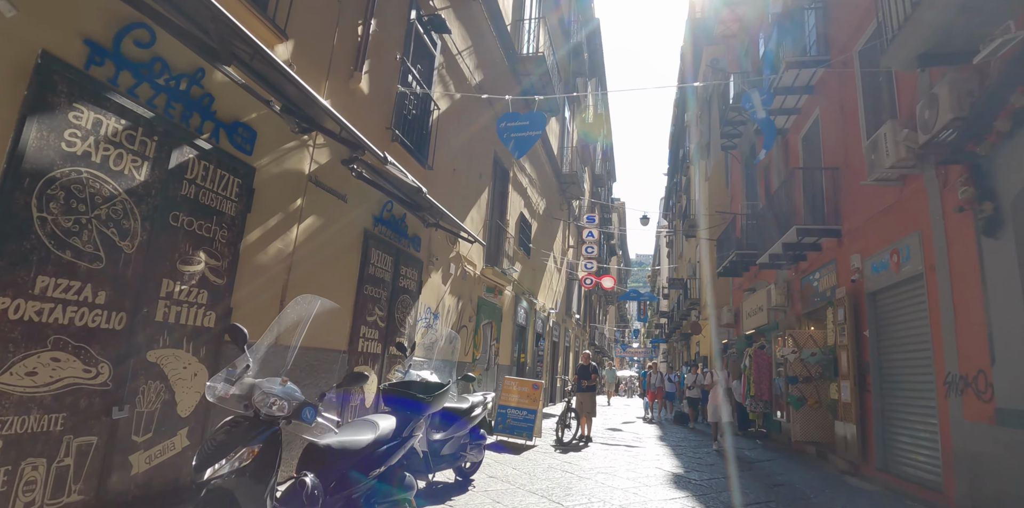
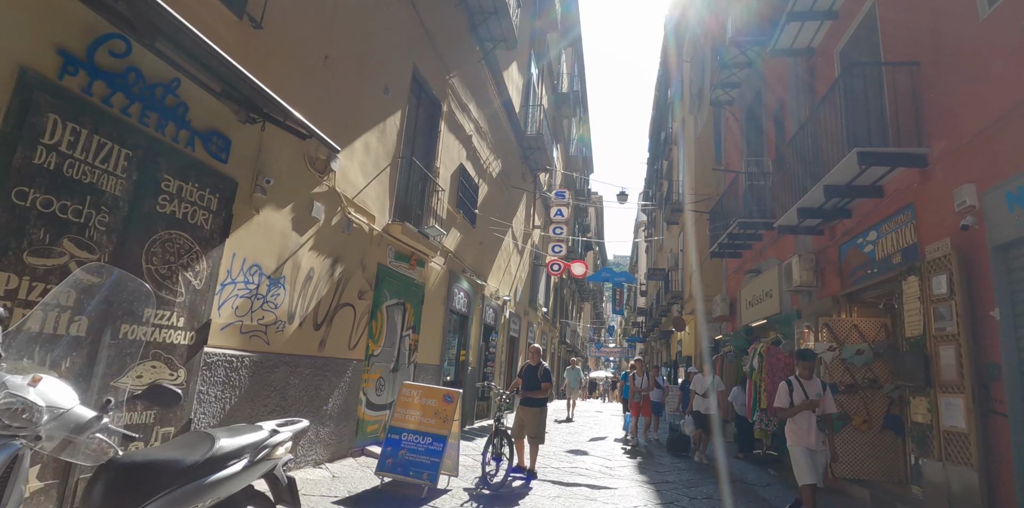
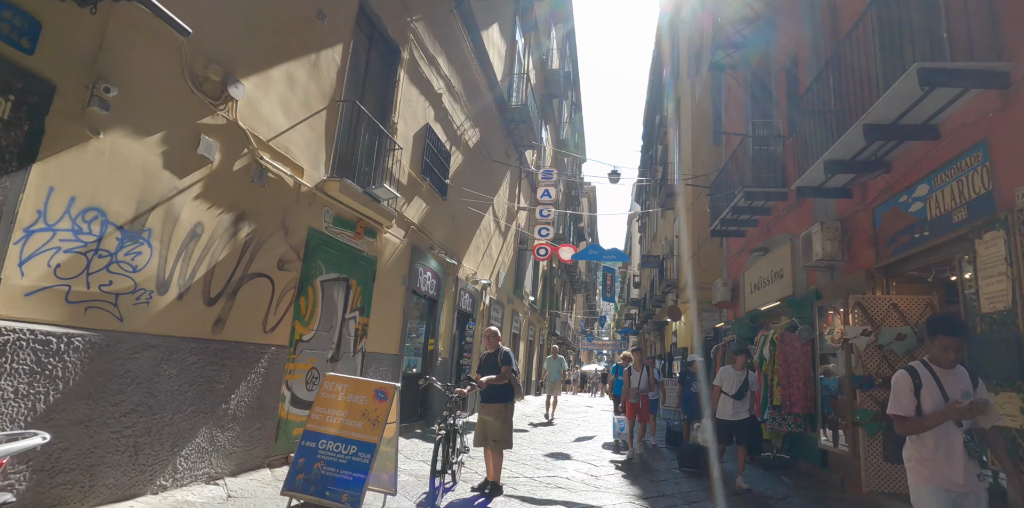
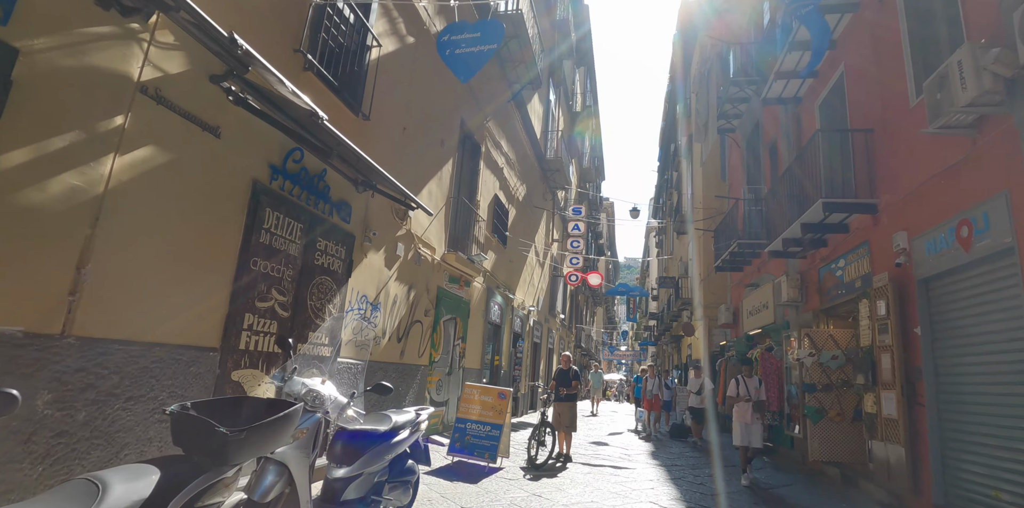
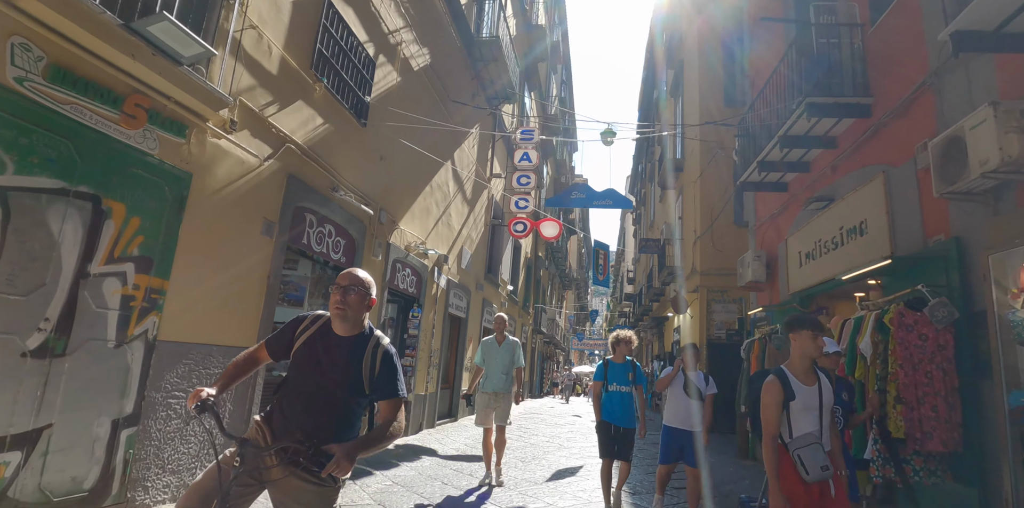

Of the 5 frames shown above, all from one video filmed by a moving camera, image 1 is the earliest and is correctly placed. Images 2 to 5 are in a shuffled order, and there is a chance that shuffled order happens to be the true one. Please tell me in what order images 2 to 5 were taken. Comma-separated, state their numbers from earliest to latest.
4, 2, 3, 5
